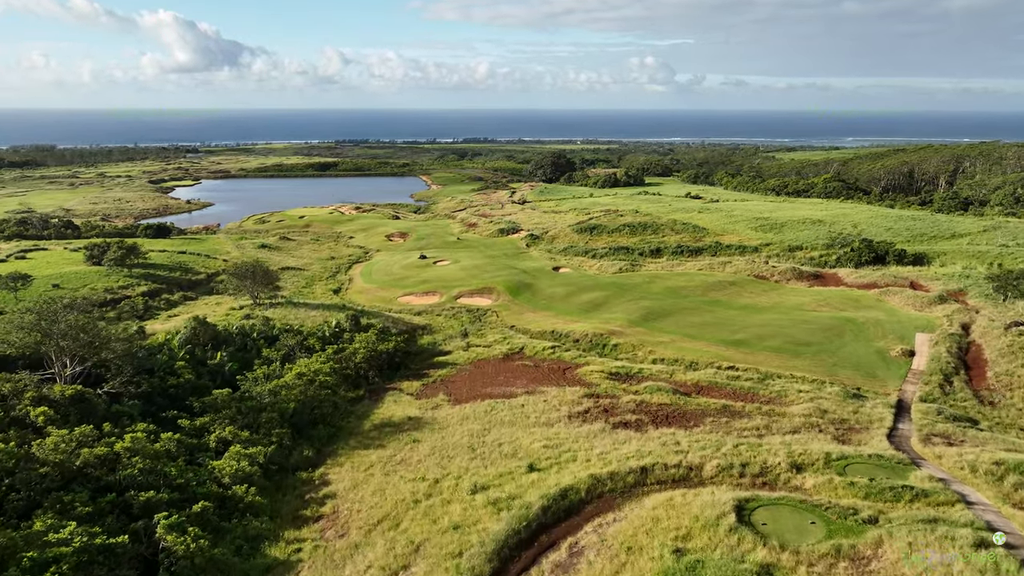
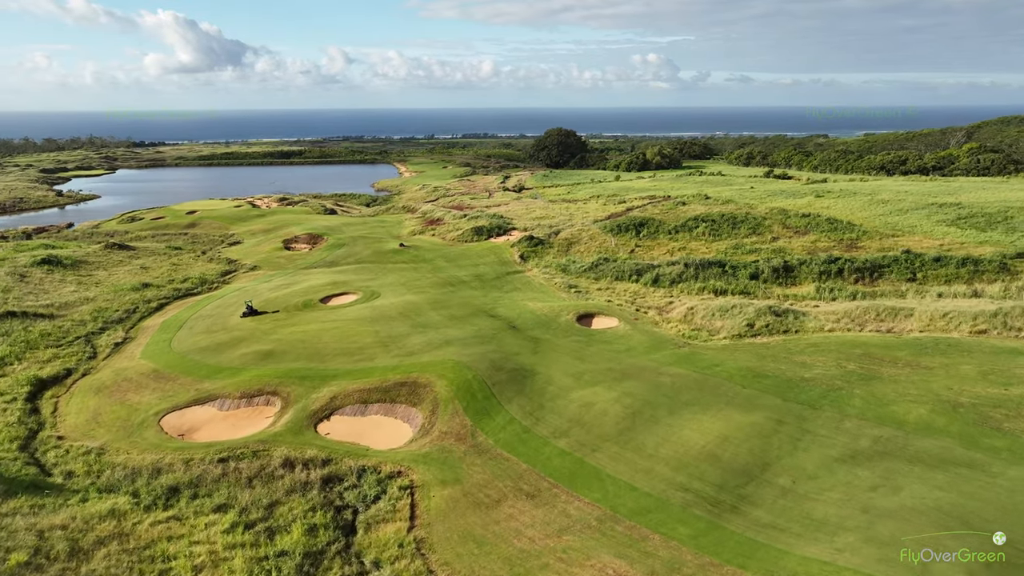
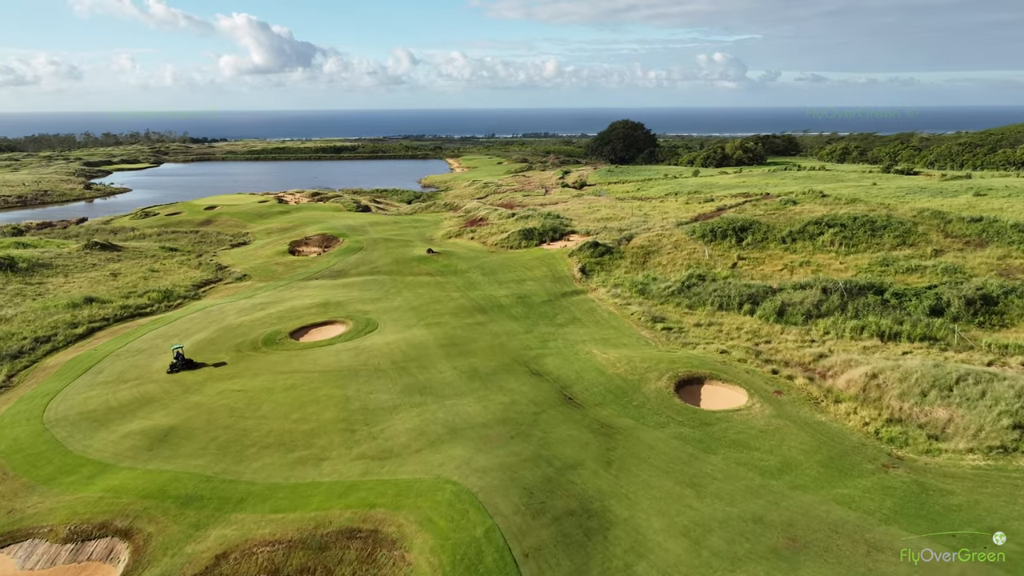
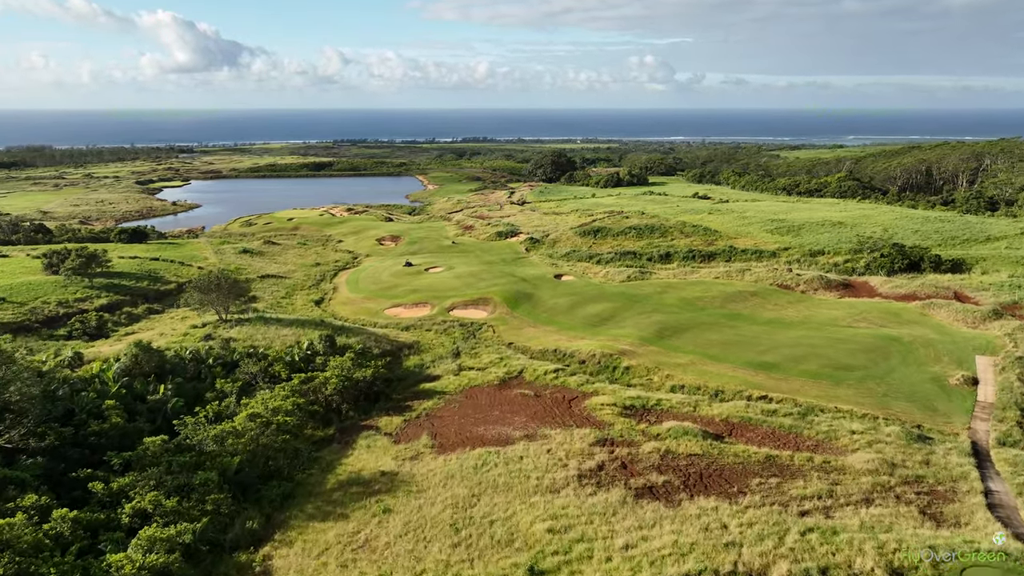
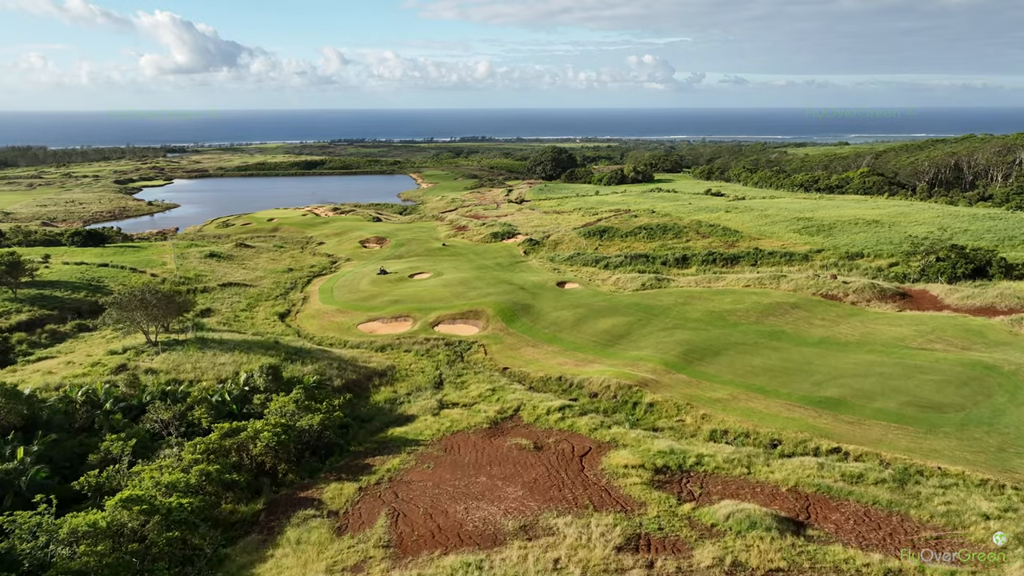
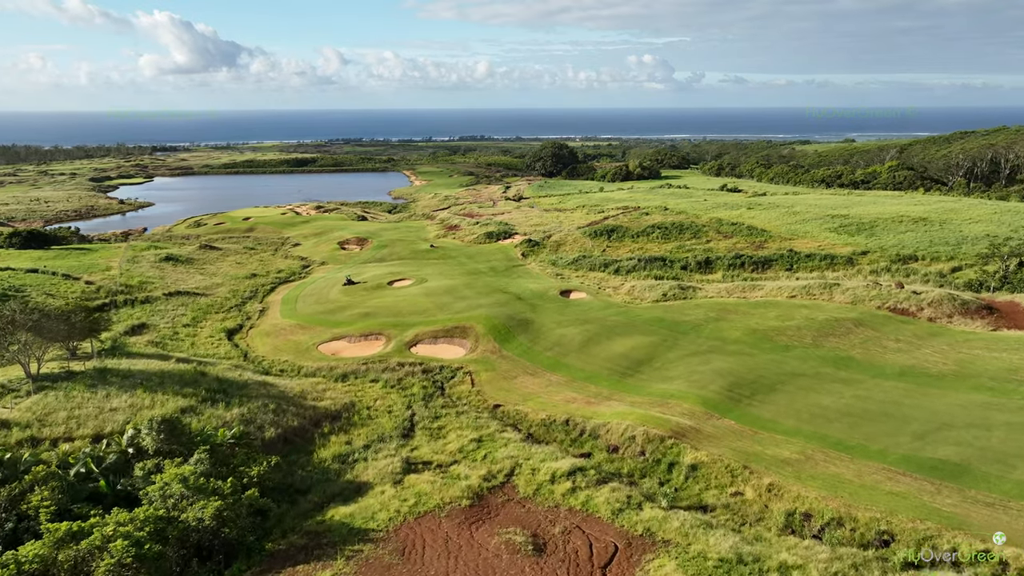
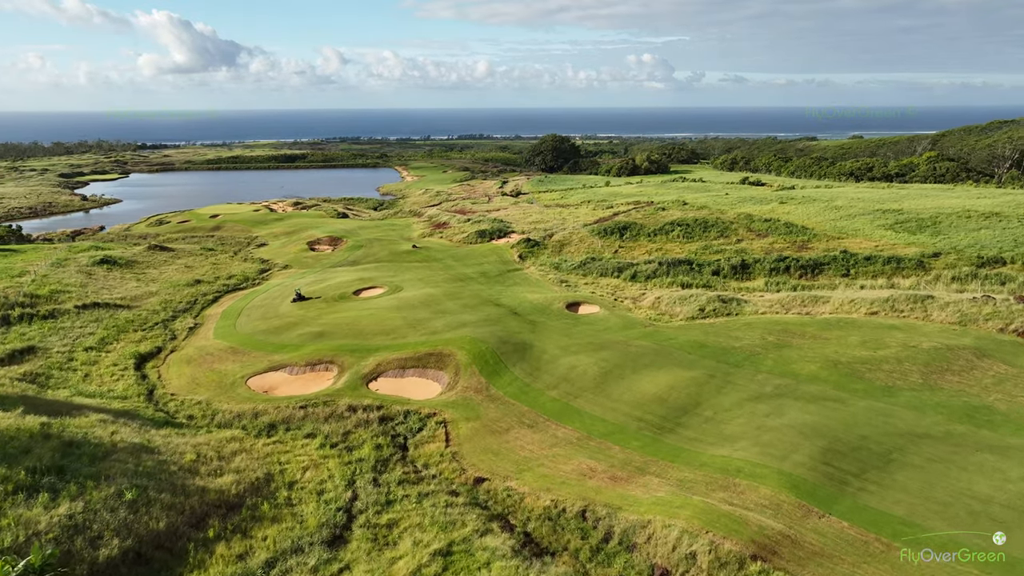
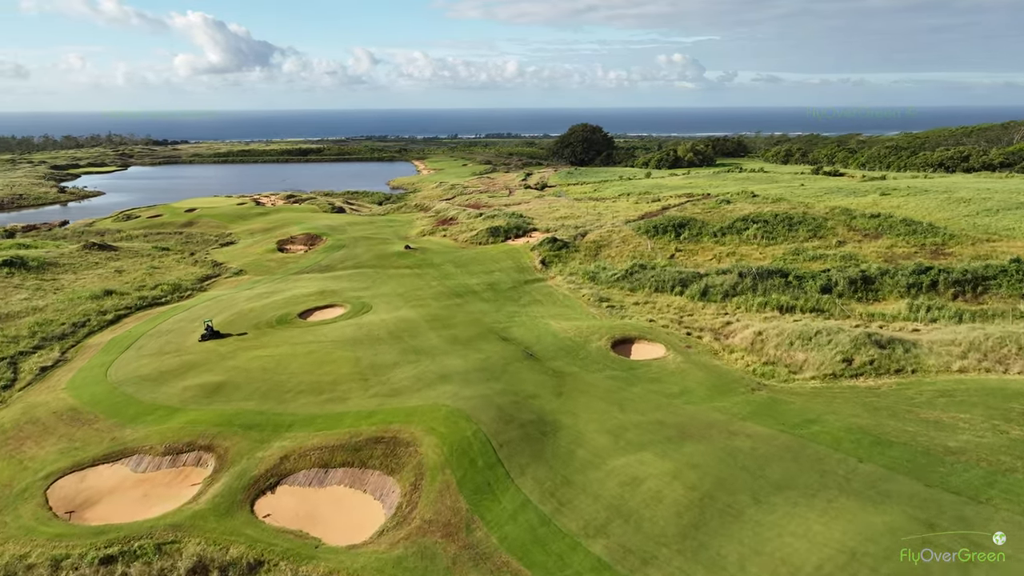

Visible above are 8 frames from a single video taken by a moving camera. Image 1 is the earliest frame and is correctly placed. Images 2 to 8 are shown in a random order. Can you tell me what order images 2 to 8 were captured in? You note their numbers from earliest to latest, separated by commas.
4, 5, 6, 7, 2, 8, 3
